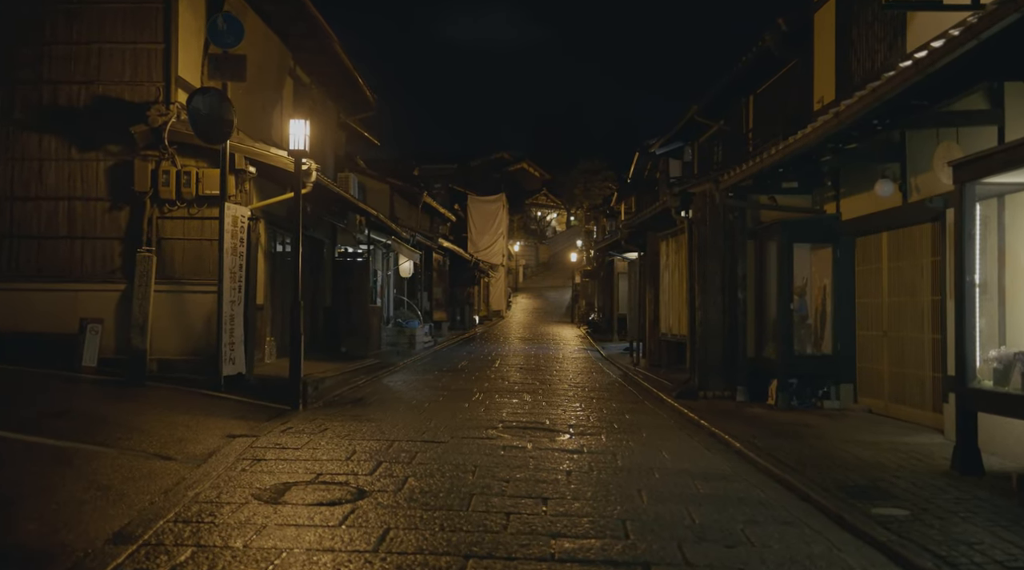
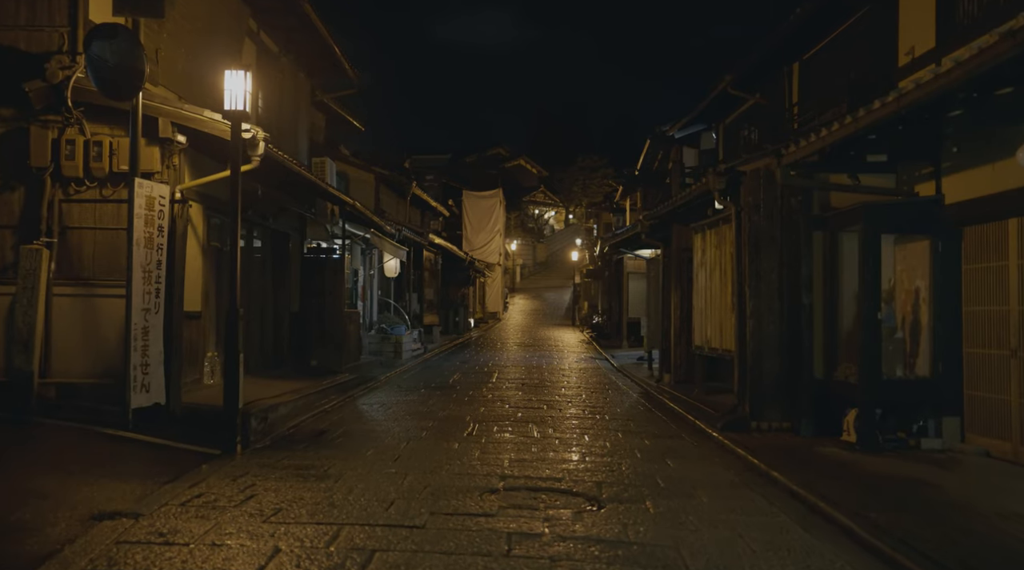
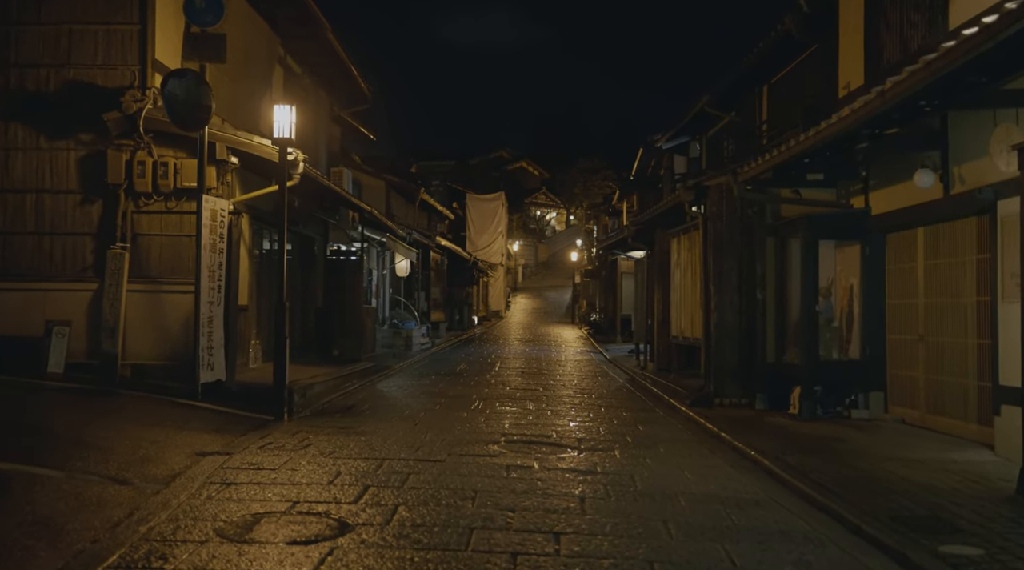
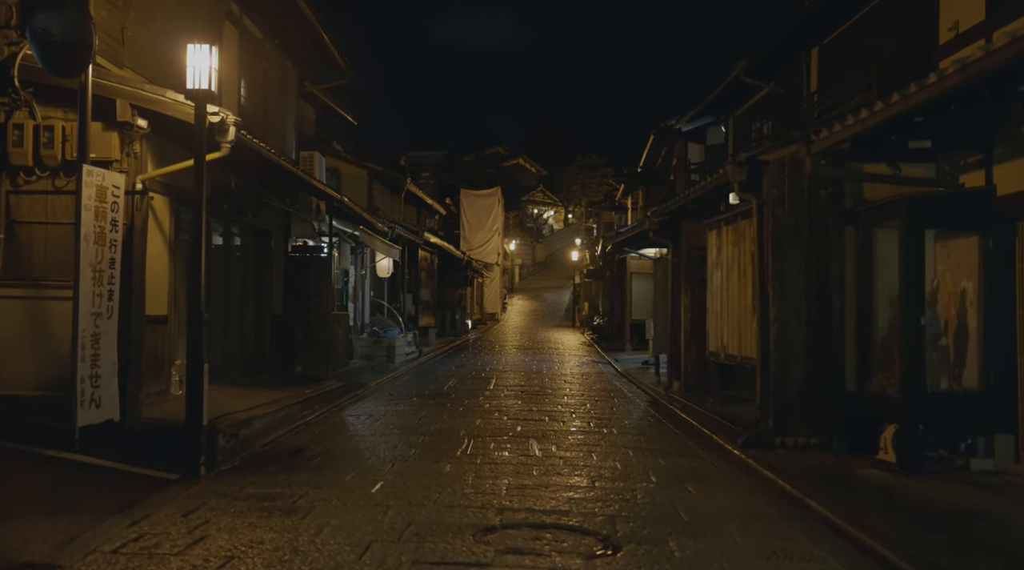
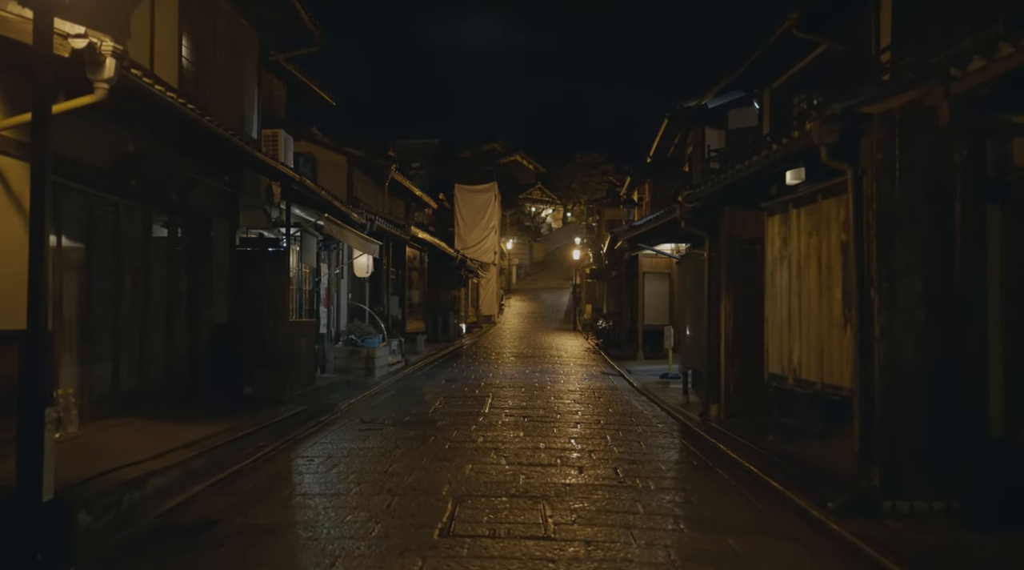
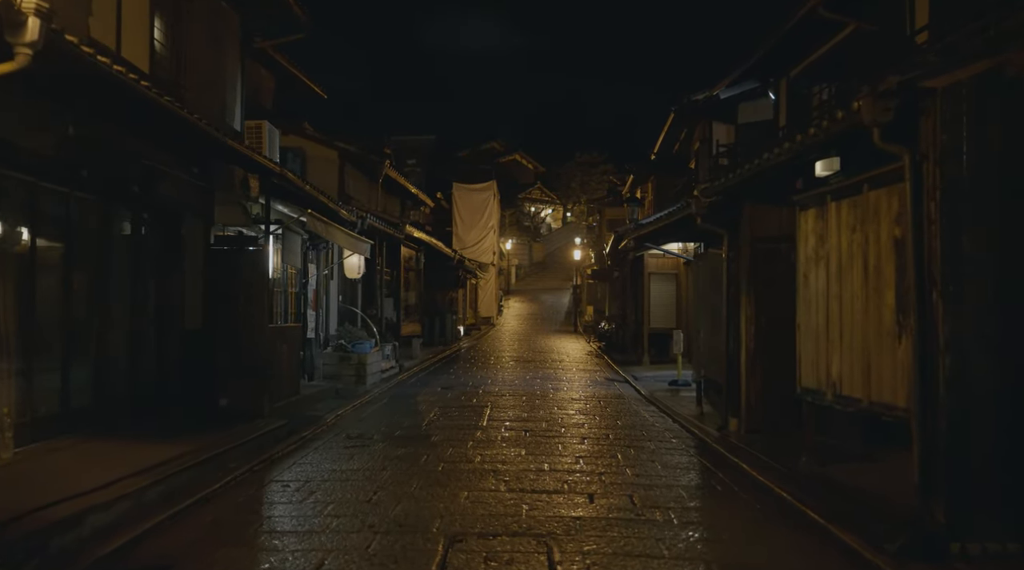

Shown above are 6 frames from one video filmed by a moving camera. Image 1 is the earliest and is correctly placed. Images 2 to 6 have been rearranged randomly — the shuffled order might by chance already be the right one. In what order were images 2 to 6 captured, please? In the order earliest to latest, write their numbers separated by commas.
3, 2, 4, 5, 6
